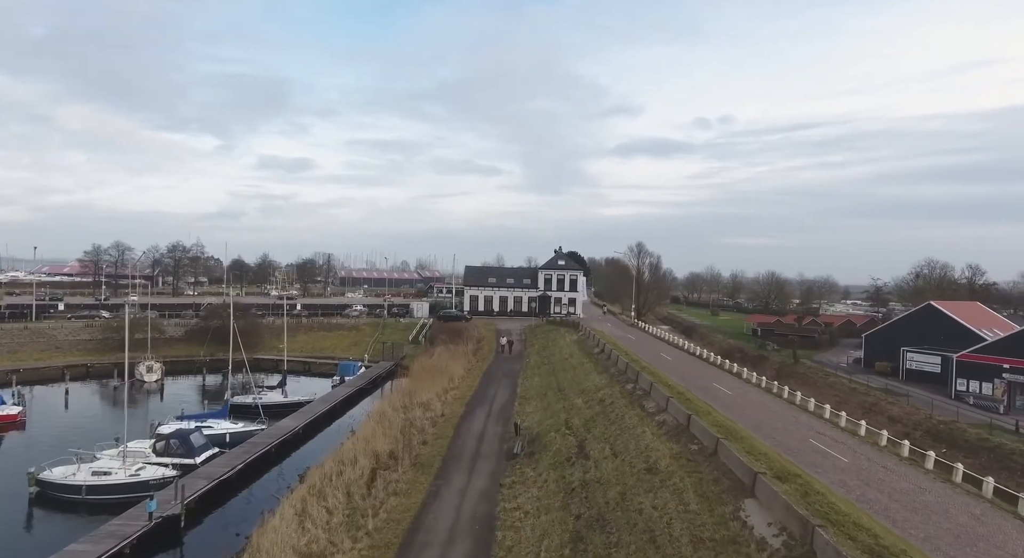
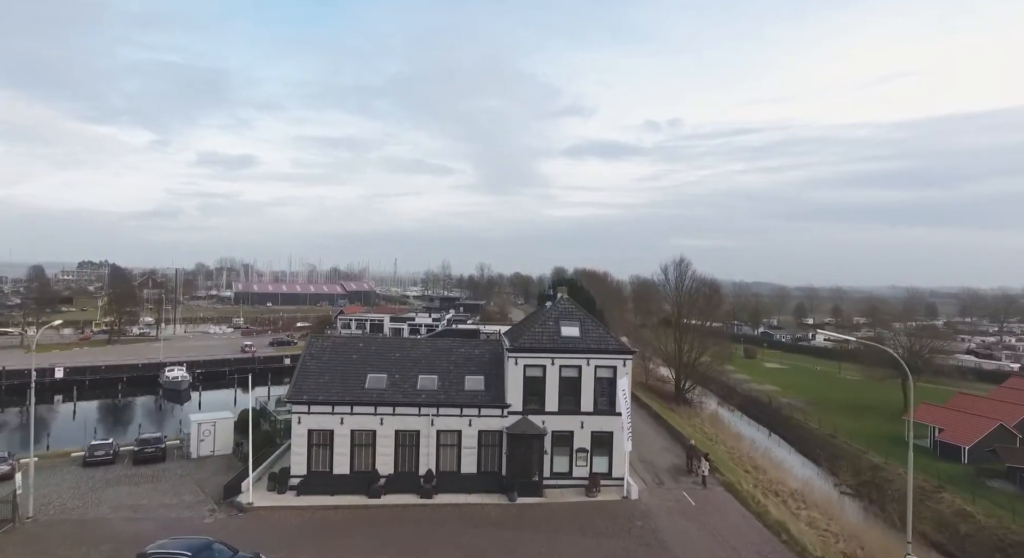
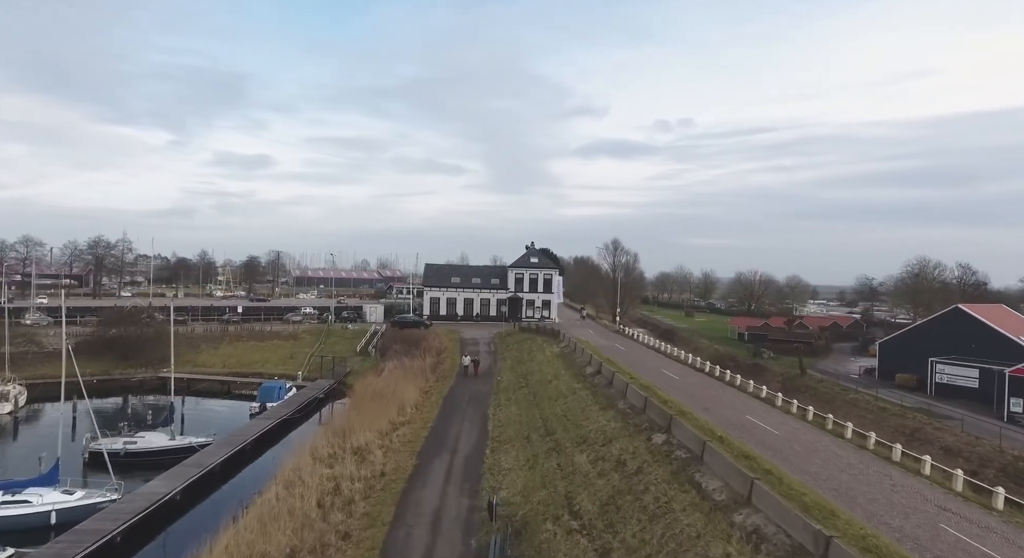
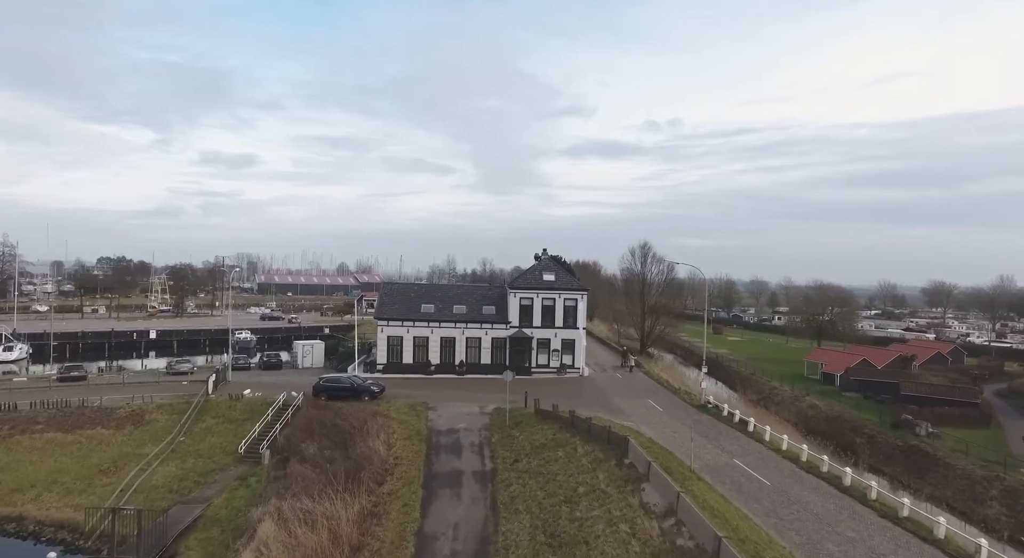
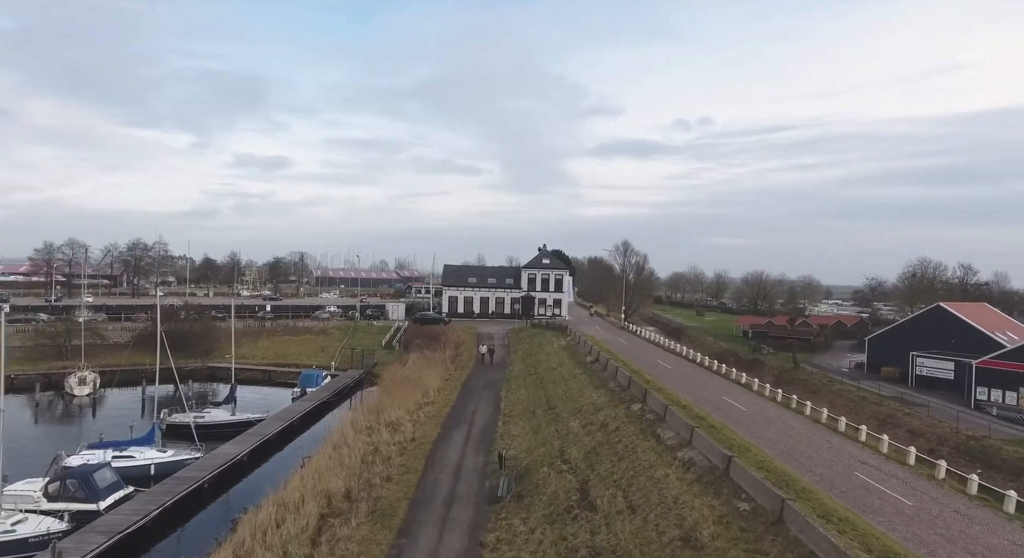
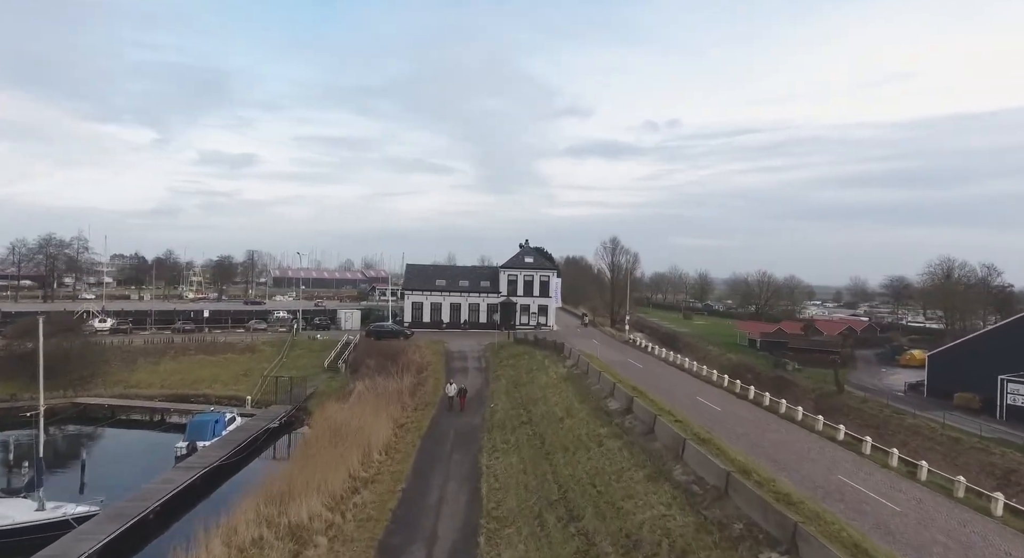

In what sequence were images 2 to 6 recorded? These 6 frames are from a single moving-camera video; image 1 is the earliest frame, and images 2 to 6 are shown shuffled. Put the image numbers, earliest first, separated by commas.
5, 3, 6, 4, 2
